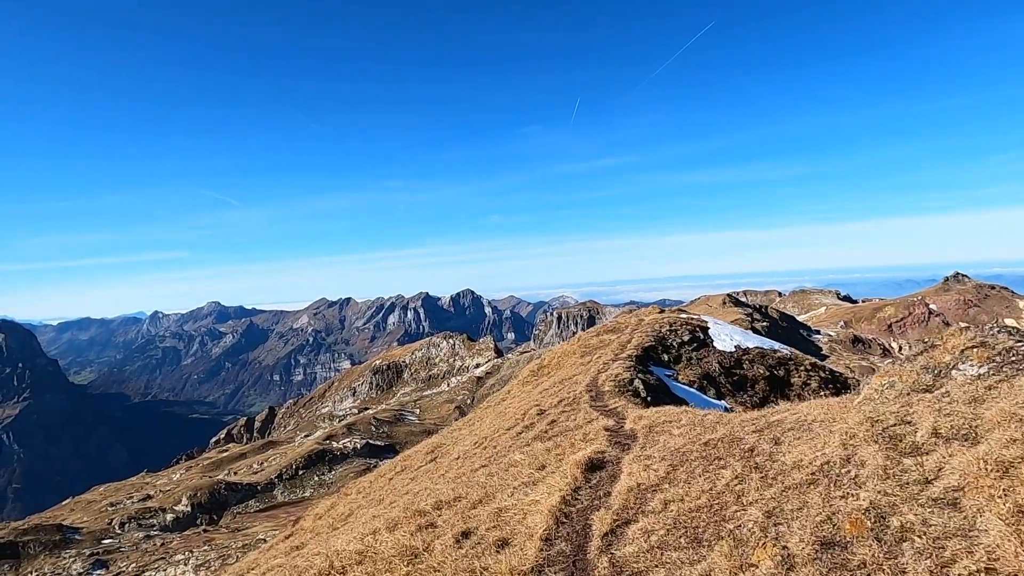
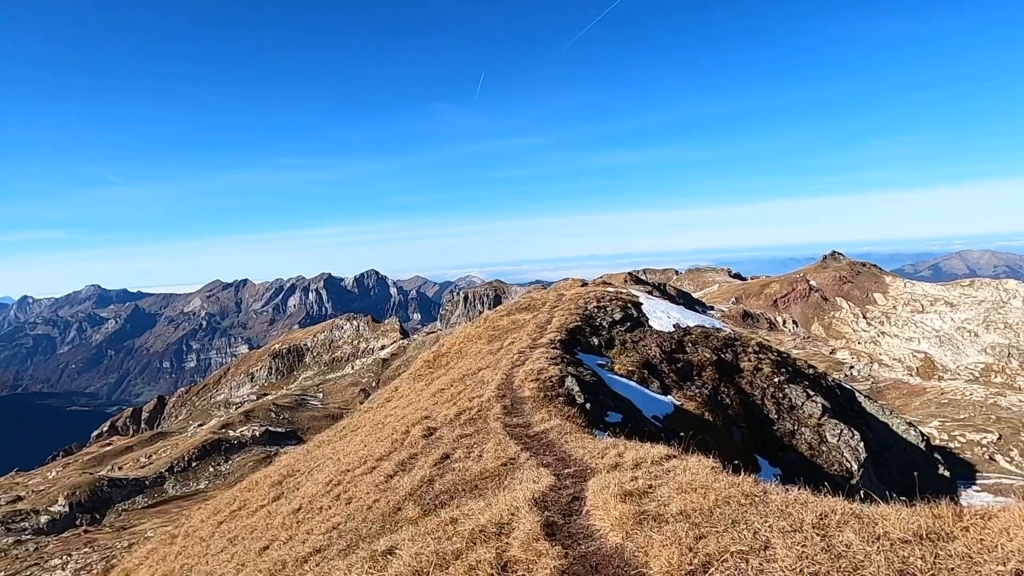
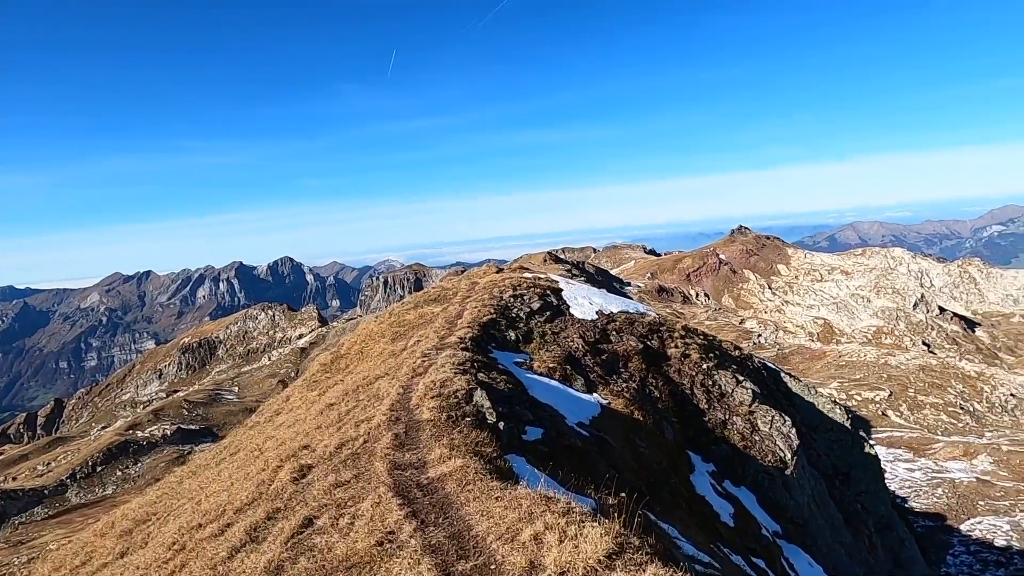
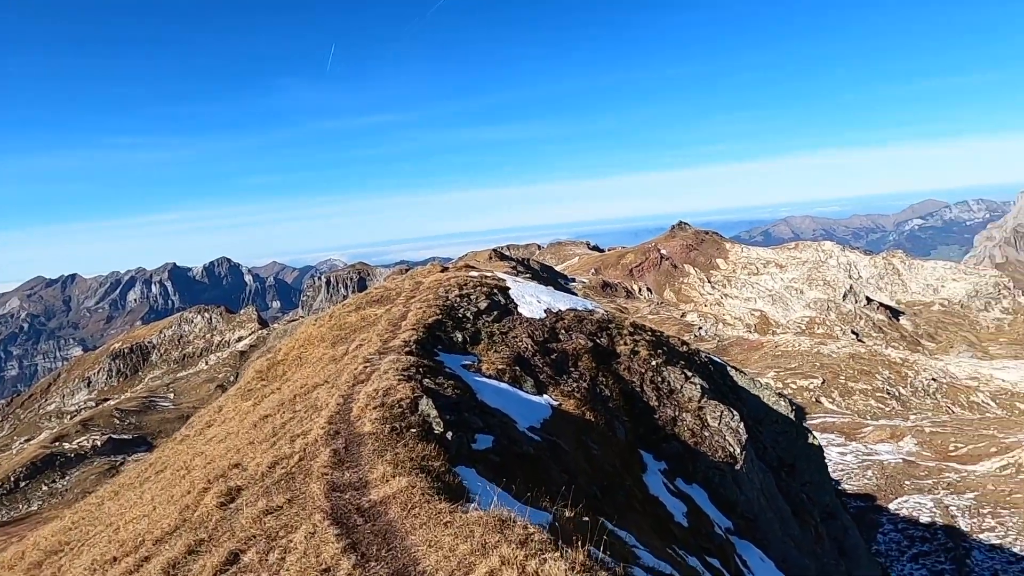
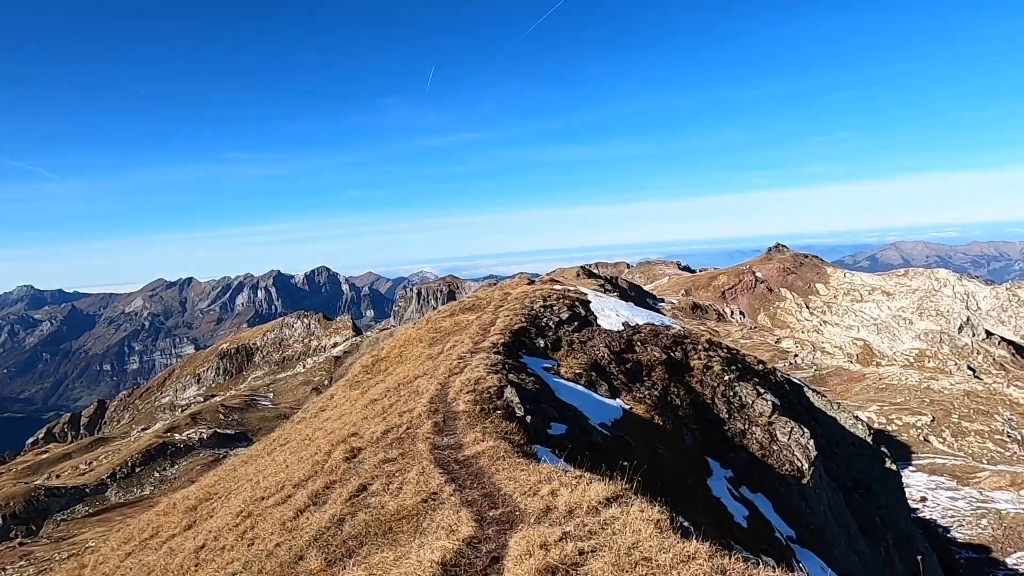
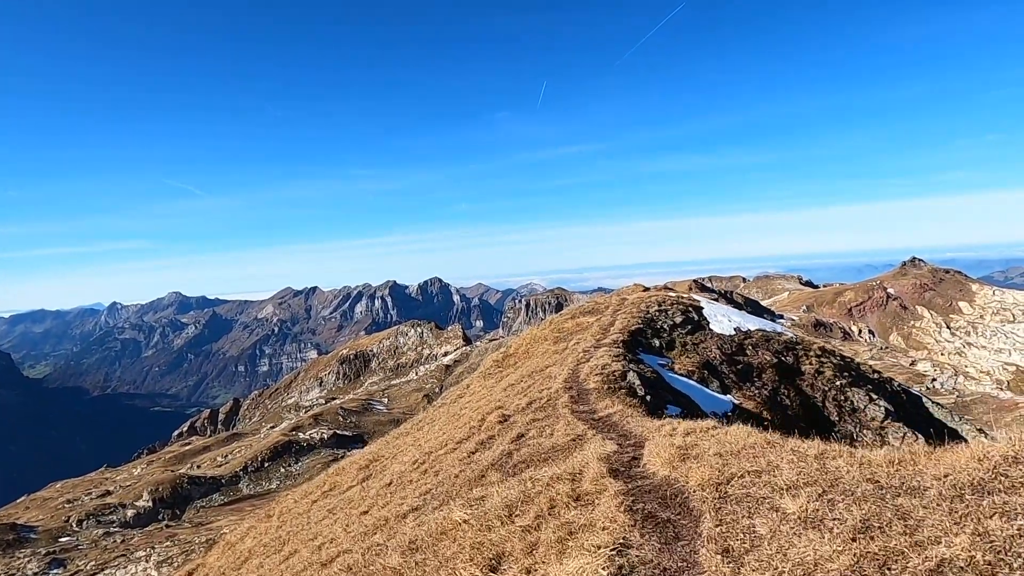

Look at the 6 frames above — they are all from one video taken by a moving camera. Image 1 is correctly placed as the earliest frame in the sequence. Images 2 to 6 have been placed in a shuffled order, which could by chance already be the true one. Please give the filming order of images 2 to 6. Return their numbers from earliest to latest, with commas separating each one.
6, 2, 5, 3, 4
